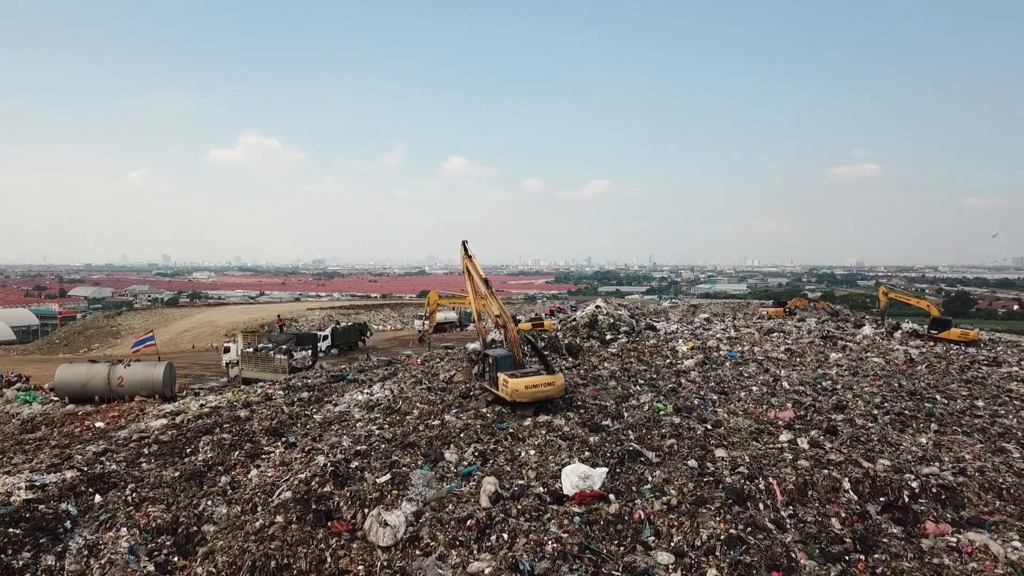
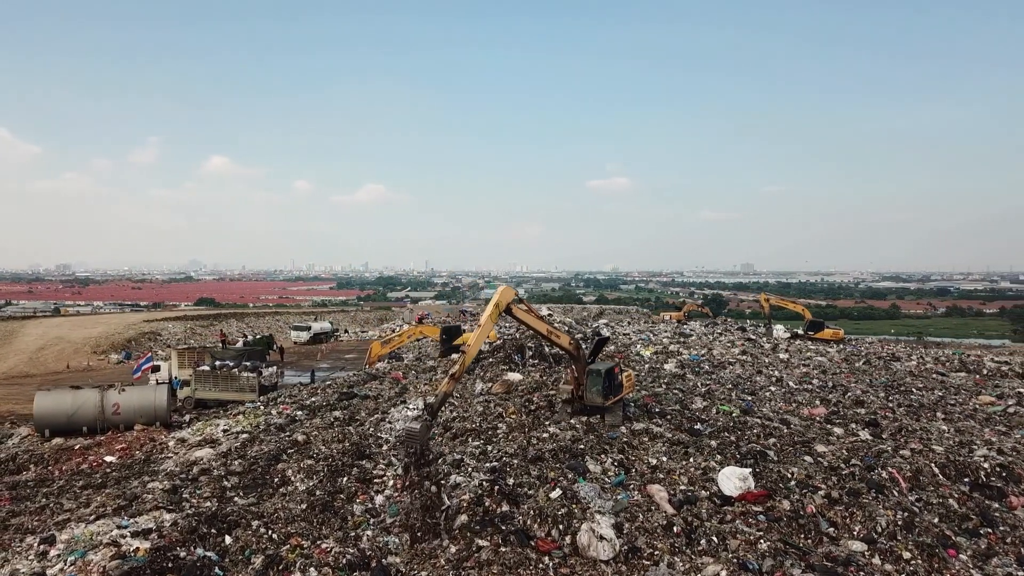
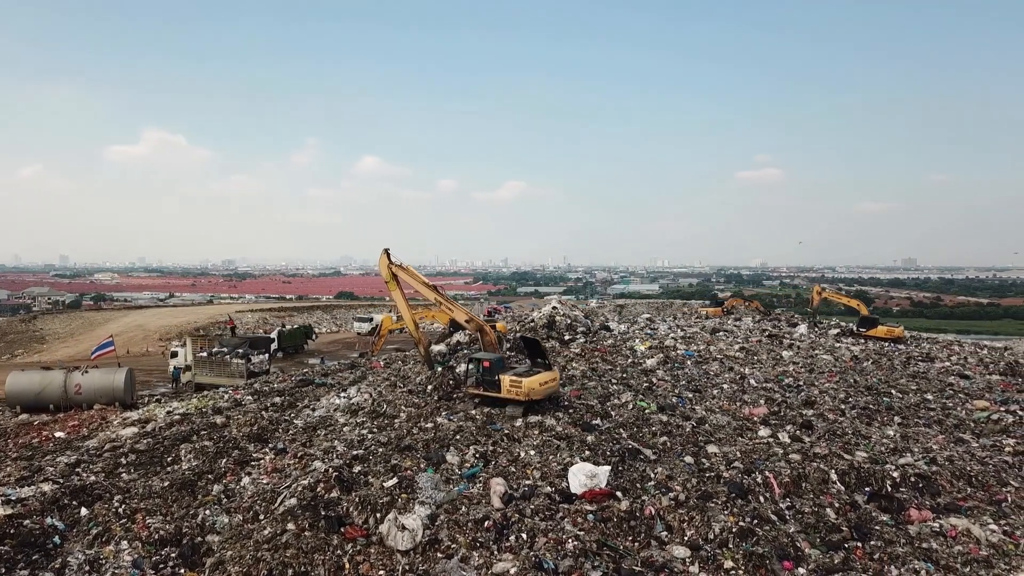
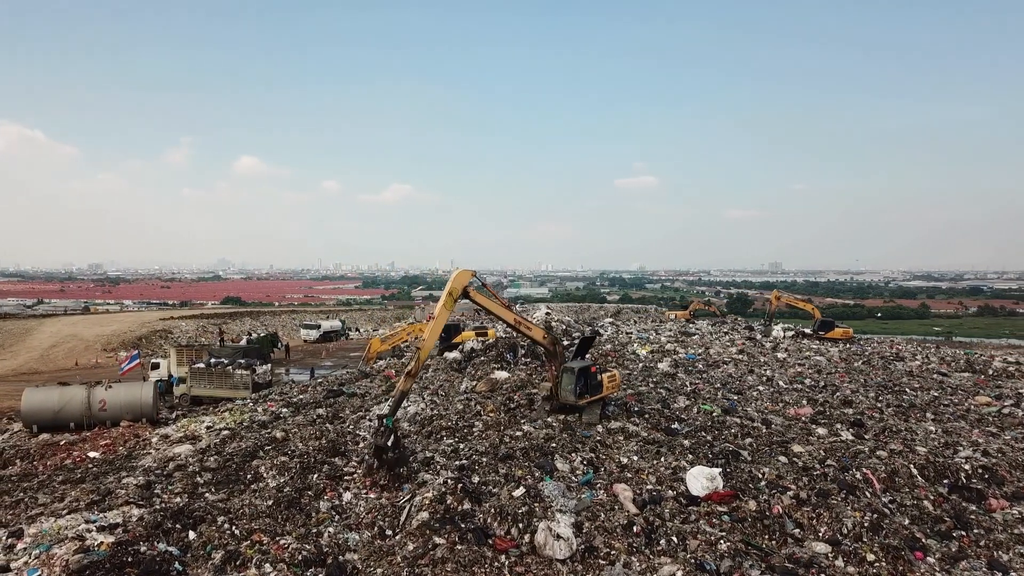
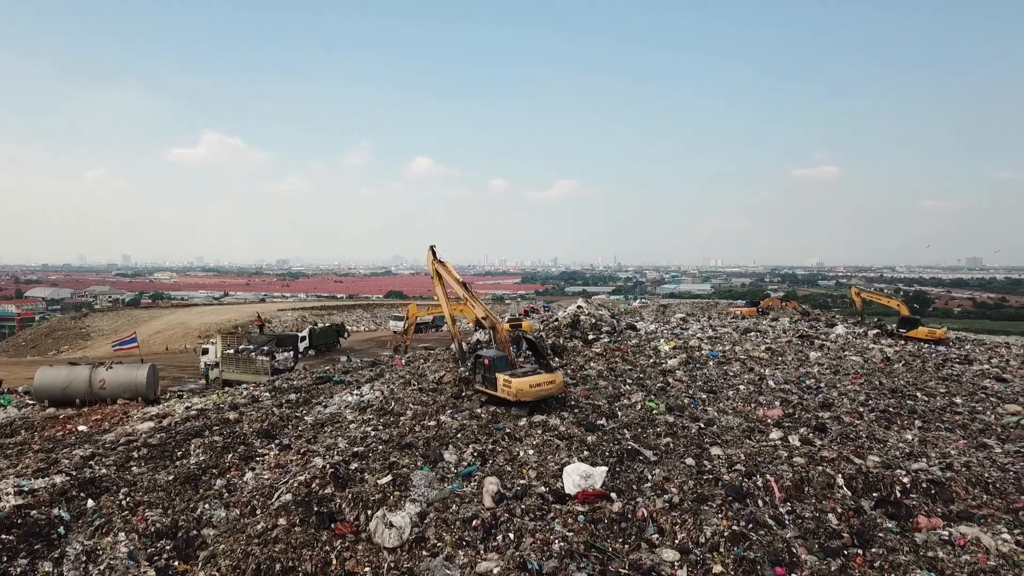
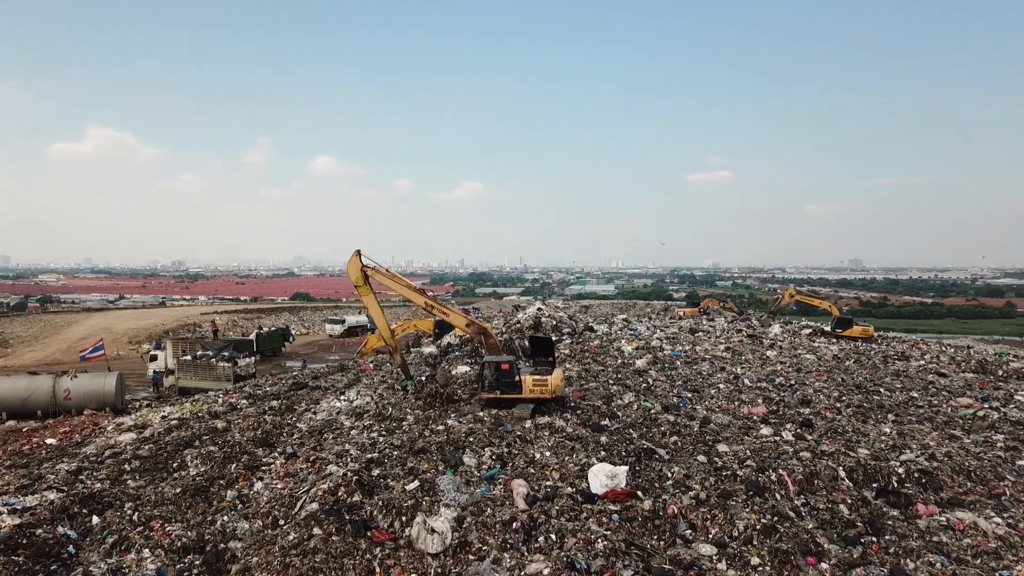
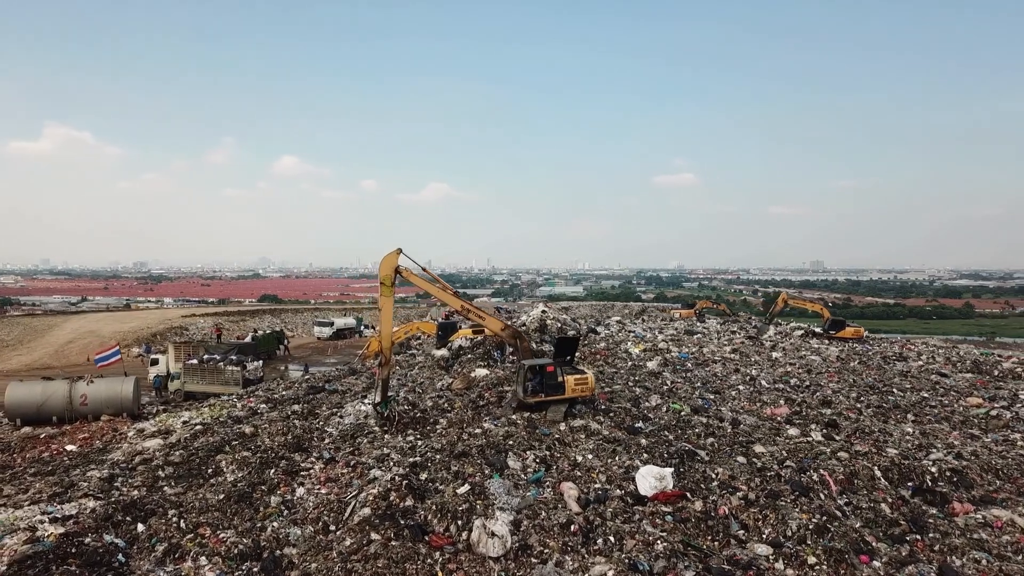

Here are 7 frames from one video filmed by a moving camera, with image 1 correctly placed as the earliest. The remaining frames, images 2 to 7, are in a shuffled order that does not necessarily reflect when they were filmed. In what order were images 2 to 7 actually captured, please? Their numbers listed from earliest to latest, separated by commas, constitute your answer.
5, 3, 6, 7, 4, 2
